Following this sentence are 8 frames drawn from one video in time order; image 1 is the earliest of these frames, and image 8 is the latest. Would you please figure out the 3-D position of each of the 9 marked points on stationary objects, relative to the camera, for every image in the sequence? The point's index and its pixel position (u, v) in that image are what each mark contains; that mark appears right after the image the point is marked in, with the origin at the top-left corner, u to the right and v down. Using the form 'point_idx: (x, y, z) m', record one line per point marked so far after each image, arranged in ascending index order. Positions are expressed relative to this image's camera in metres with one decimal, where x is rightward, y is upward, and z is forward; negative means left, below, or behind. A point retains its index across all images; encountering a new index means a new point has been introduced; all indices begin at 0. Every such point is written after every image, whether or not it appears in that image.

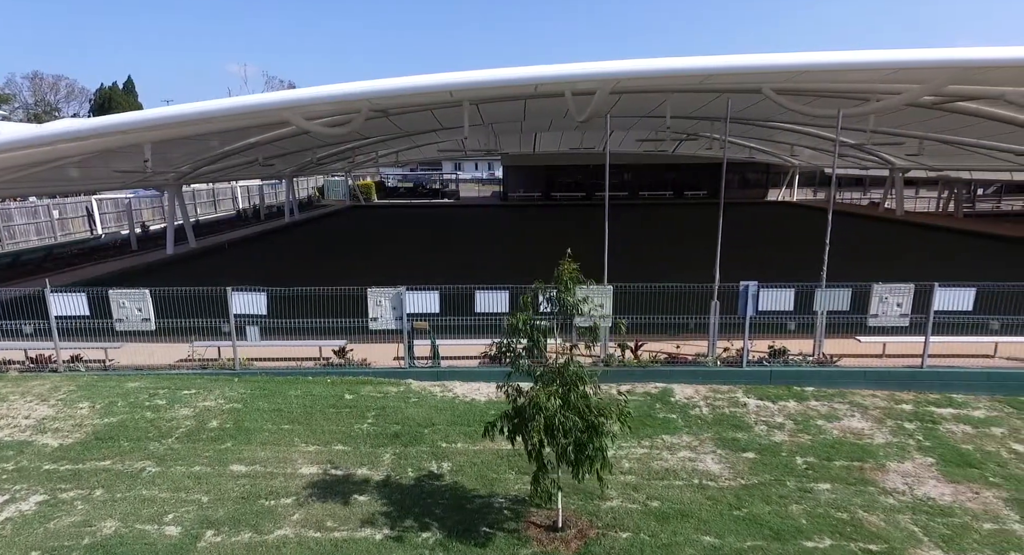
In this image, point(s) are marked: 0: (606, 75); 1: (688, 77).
0: (+1.7, +3.5, +9.4) m
1: (+3.0, +3.5, +9.5) m
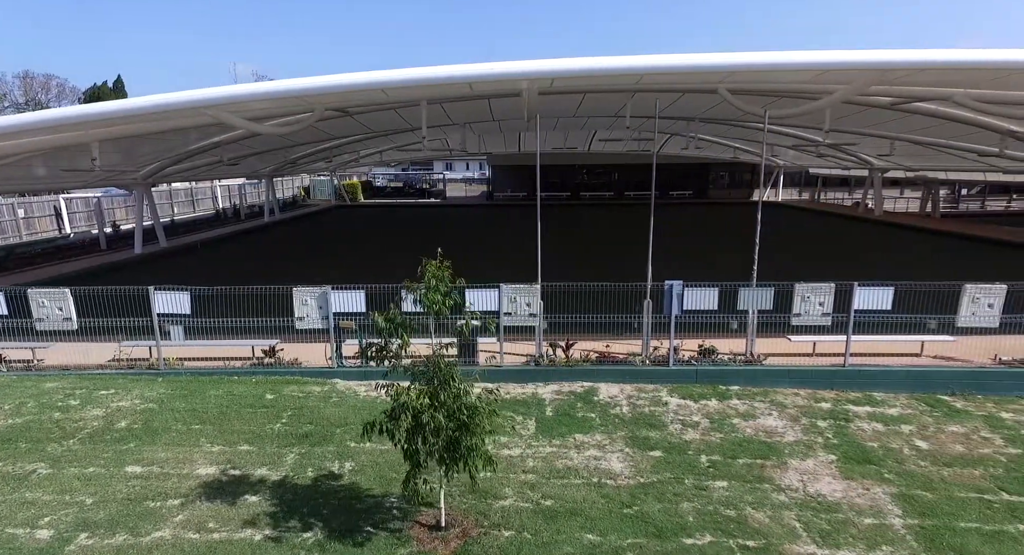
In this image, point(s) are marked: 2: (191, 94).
0: (+0.5, +3.5, +9.4) m
1: (+1.9, +3.5, +9.5) m
2: (-5.8, +3.3, +9.9) m
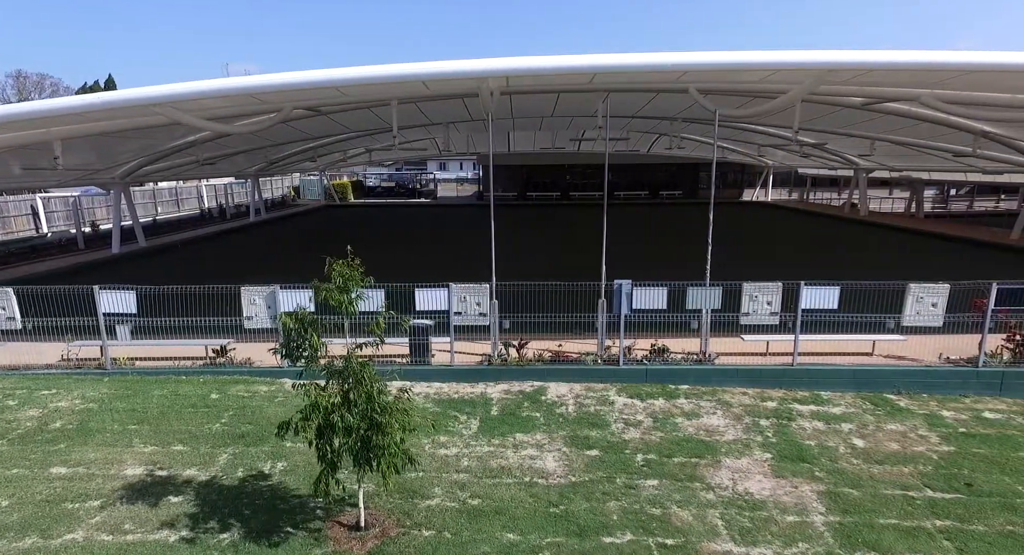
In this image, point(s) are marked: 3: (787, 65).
0: (-0.3, +3.5, +9.4) m
1: (+1.1, +3.5, +9.6) m
2: (-6.6, +3.3, +9.8) m
3: (+4.7, +3.5, +9.2) m
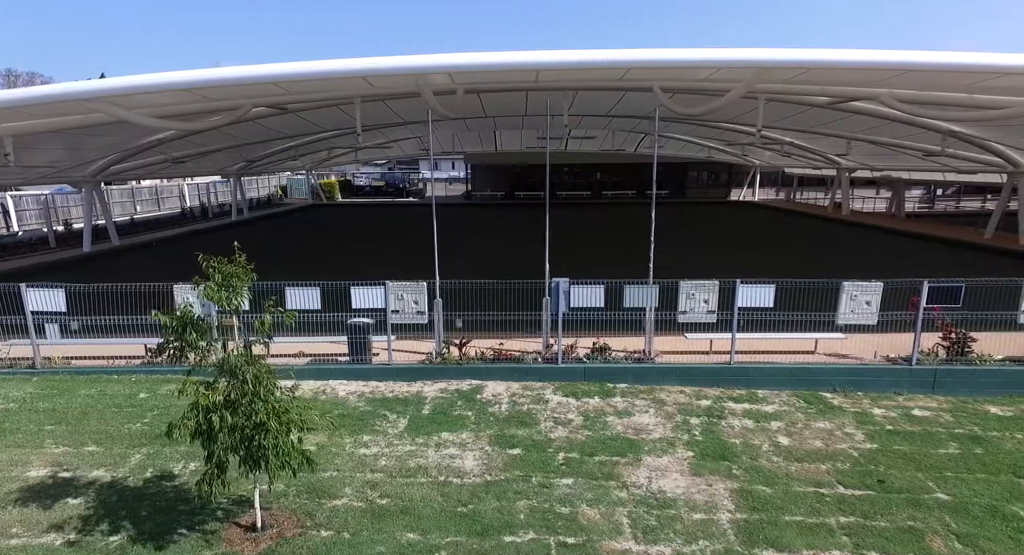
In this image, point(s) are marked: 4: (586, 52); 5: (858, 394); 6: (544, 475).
0: (-1.3, +3.5, +9.4) m
1: (+0.1, +3.5, +9.5) m
2: (-7.6, +3.3, +9.7) m
3: (+3.7, +3.6, +9.3) m
4: (+1.3, +3.8, +9.3) m
5: (+5.3, -1.8, +8.6) m
6: (+0.4, -2.2, +6.3) m
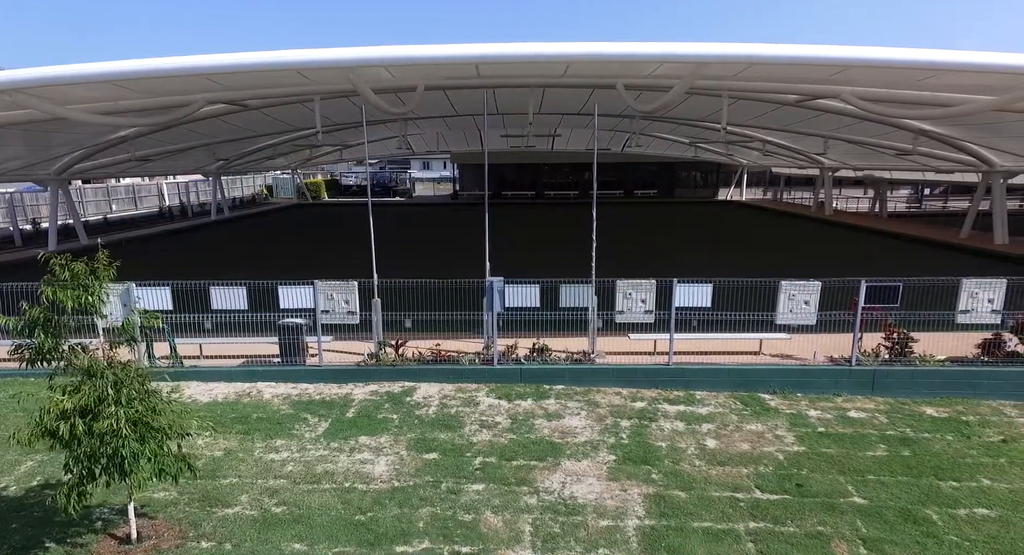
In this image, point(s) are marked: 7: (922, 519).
0: (-2.3, +3.5, +9.1) m
1: (-0.9, +3.5, +9.3) m
2: (-8.6, +3.3, +9.4) m
3: (+2.7, +3.6, +9.1) m
4: (+0.2, +3.8, +9.2) m
5: (+4.3, -1.8, +8.5) m
6: (-0.6, -2.2, +6.1) m
7: (+4.0, -2.4, +5.5) m
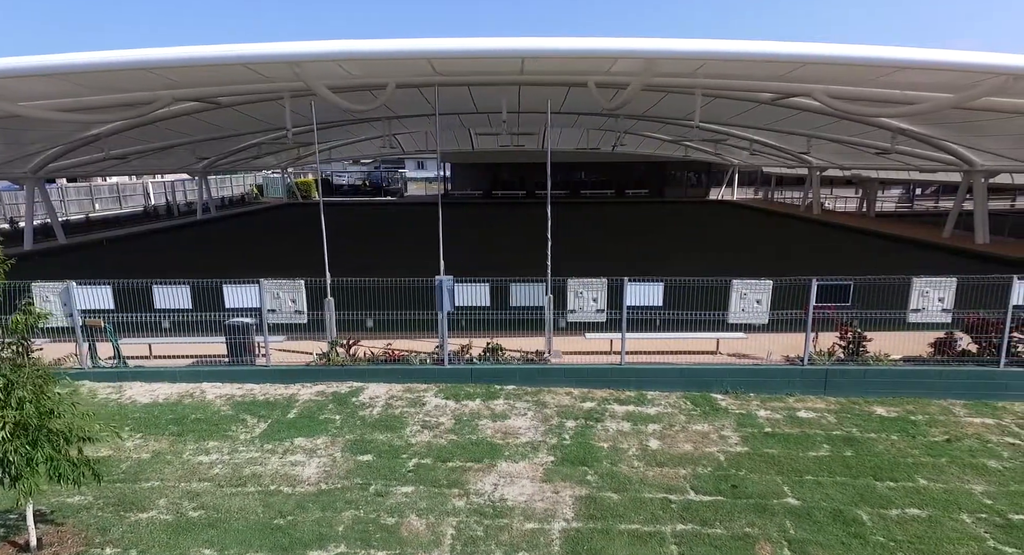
0: (-3.0, +3.5, +9.0) m
1: (-1.7, +3.6, +9.2) m
2: (-9.4, +3.4, +9.2) m
3: (+1.9, +3.6, +9.0) m
4: (-0.5, +3.8, +9.0) m
5: (+3.6, -1.8, +8.4) m
6: (-1.4, -2.2, +5.9) m
7: (+3.3, -2.3, +5.4) m
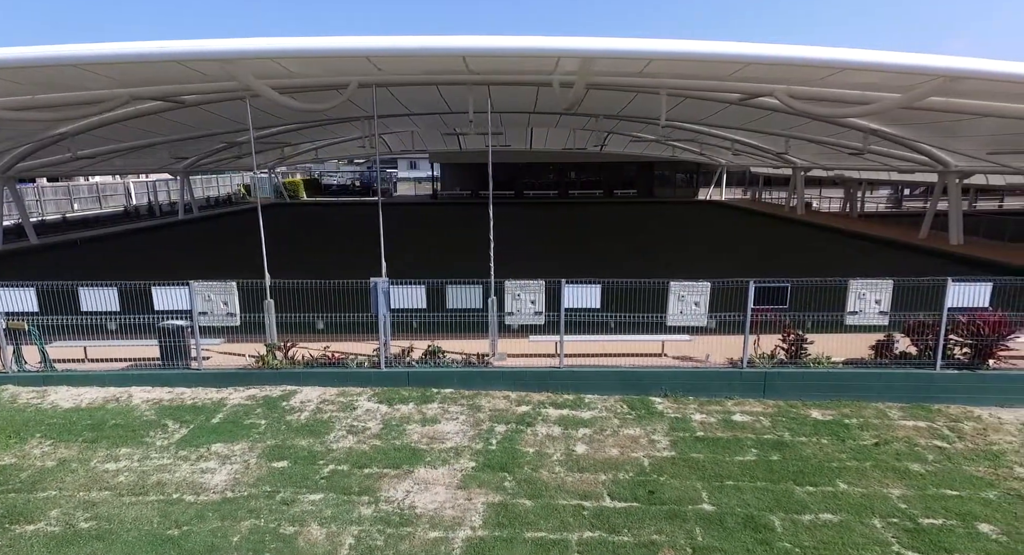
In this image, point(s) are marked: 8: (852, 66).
0: (-4.0, +3.5, +8.8) m
1: (-2.7, +3.5, +9.0) m
2: (-10.3, +3.3, +8.9) m
3: (+0.9, +3.6, +8.9) m
4: (-1.5, +3.8, +8.9) m
5: (+2.6, -1.8, +8.3) m
6: (-2.3, -2.2, +5.8) m
7: (+2.4, -2.4, +5.3) m
8: (+5.3, +3.3, +8.8) m
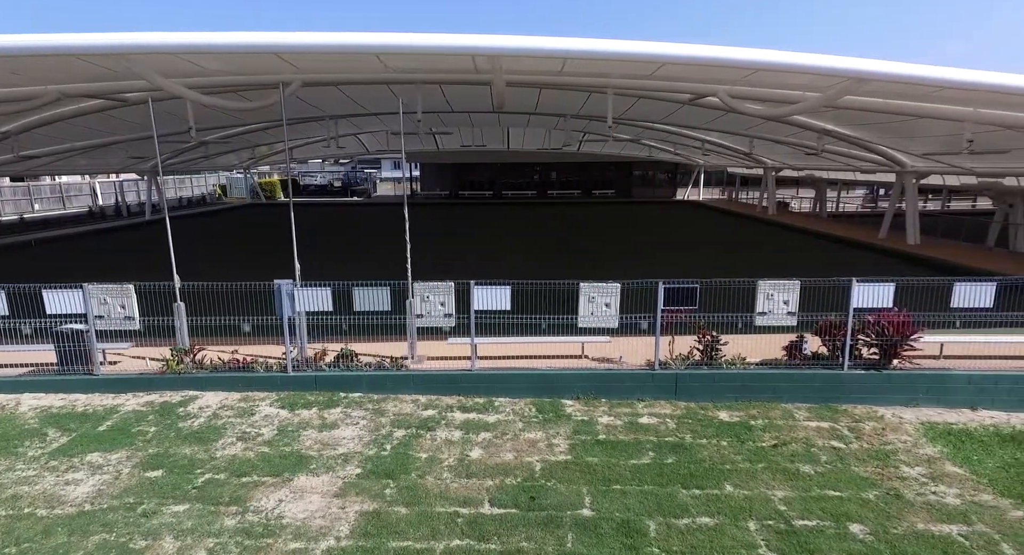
0: (-5.3, +3.5, +8.5) m
1: (-4.0, +3.5, +8.8) m
2: (-11.7, +3.3, +8.5) m
3: (-0.4, +3.6, +8.8) m
4: (-2.8, +3.8, +8.7) m
5: (+1.3, -1.8, +8.2) m
6: (-3.5, -2.2, +5.6) m
7: (+1.2, -2.4, +5.2) m
8: (+4.0, +3.4, +8.7) m
